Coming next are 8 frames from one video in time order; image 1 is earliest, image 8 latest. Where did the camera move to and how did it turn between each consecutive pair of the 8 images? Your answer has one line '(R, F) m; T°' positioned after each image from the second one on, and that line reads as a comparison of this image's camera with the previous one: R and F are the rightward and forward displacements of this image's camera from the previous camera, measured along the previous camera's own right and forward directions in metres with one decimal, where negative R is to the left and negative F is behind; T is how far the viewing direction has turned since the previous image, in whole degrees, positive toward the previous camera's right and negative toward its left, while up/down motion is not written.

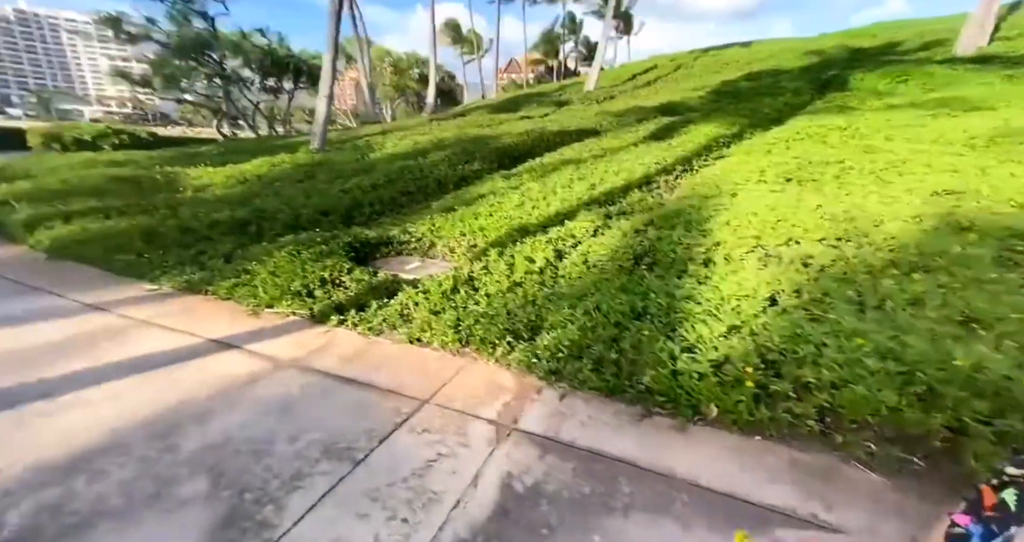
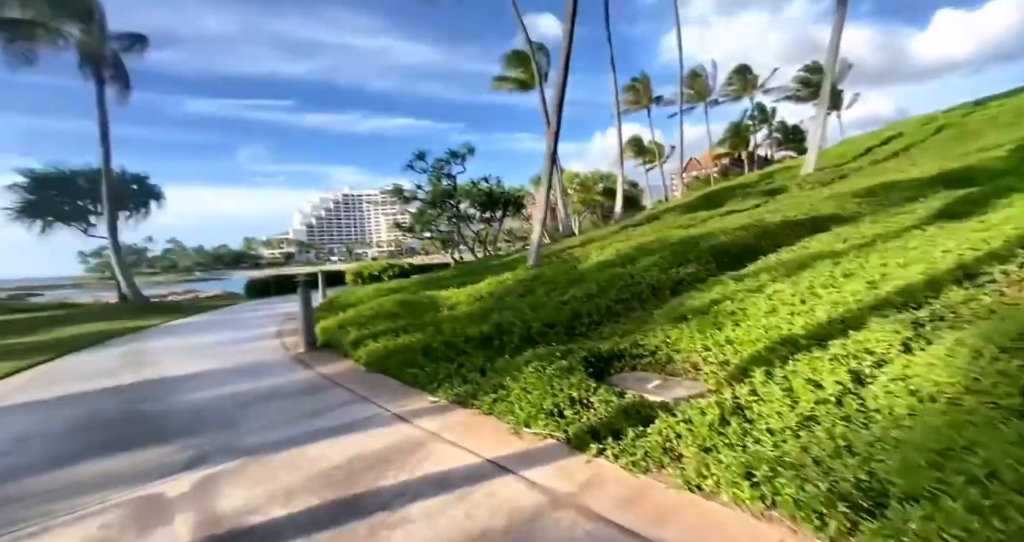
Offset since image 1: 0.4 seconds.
(-0.4, +0.1) m; -22°
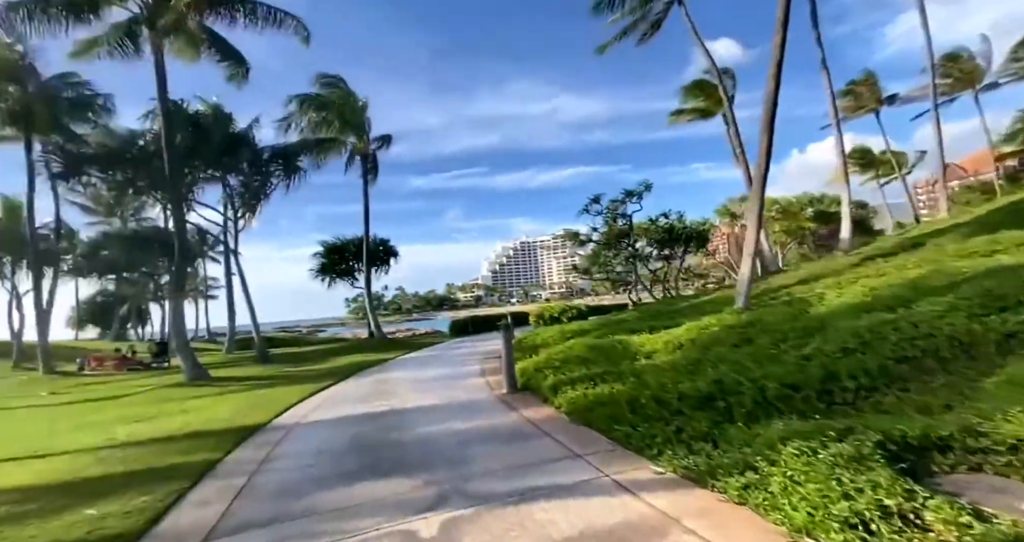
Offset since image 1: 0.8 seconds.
(-0.4, +0.4) m; -21°
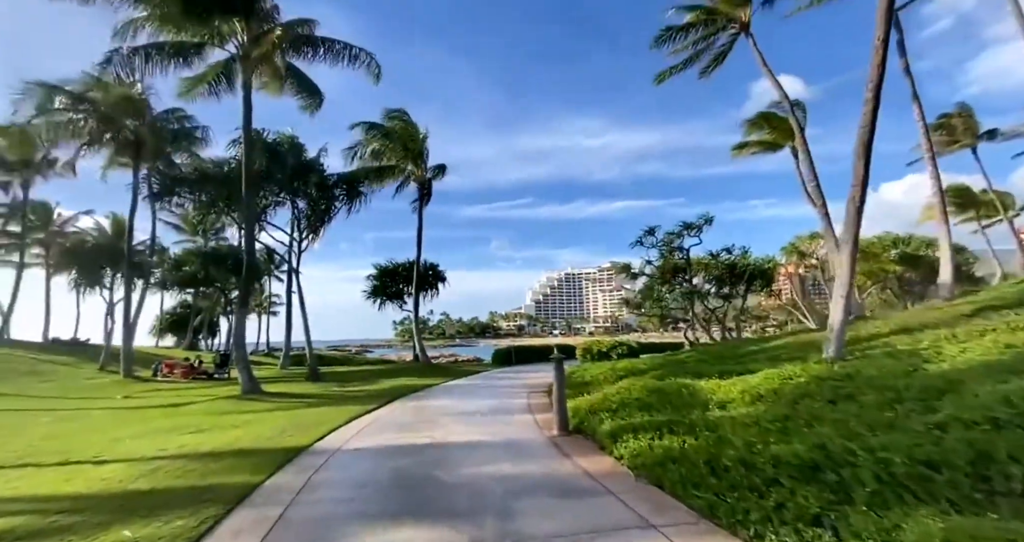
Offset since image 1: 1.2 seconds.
(-0.2, +0.5) m; -6°
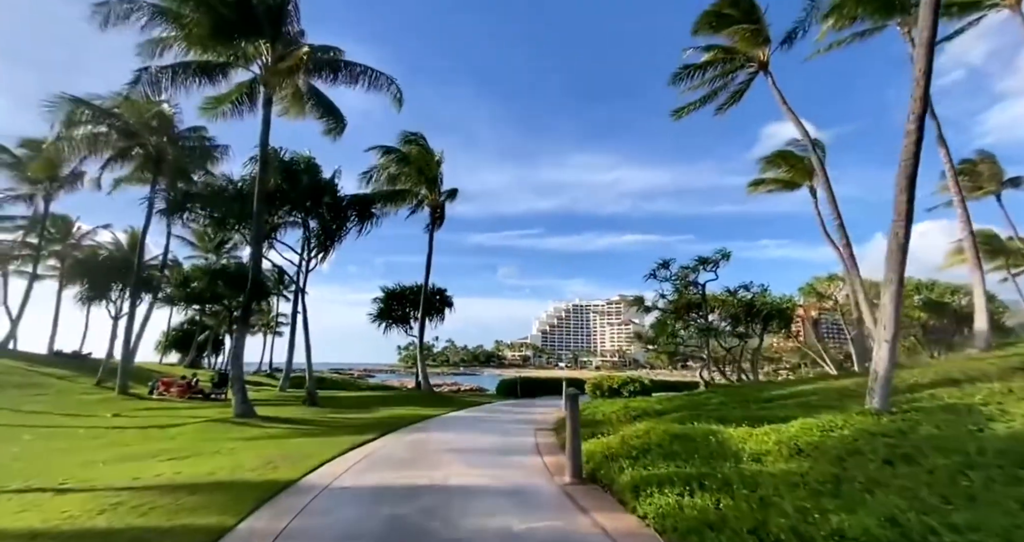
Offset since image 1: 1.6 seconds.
(-0.1, +0.5) m; -1°
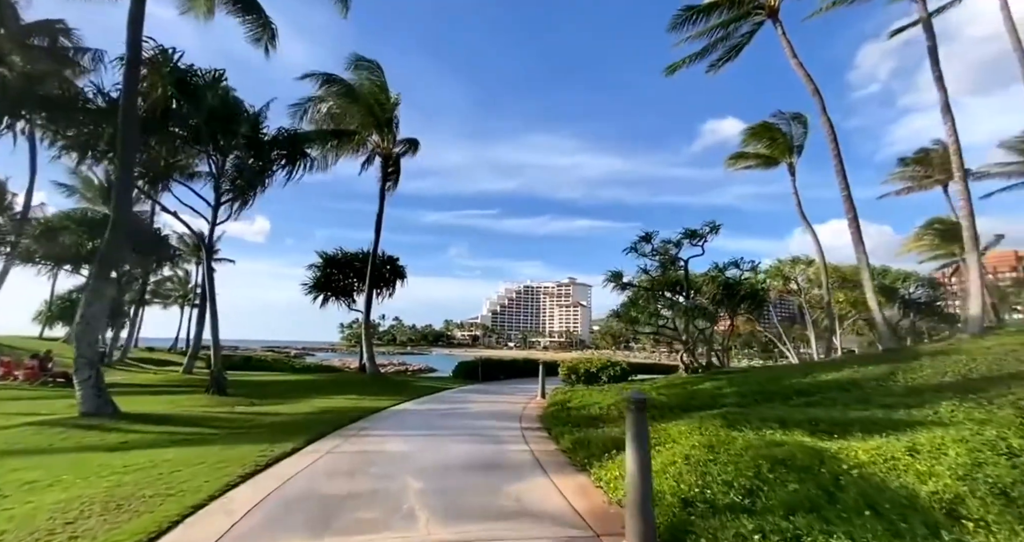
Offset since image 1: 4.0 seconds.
(-0.6, +2.7) m; +6°
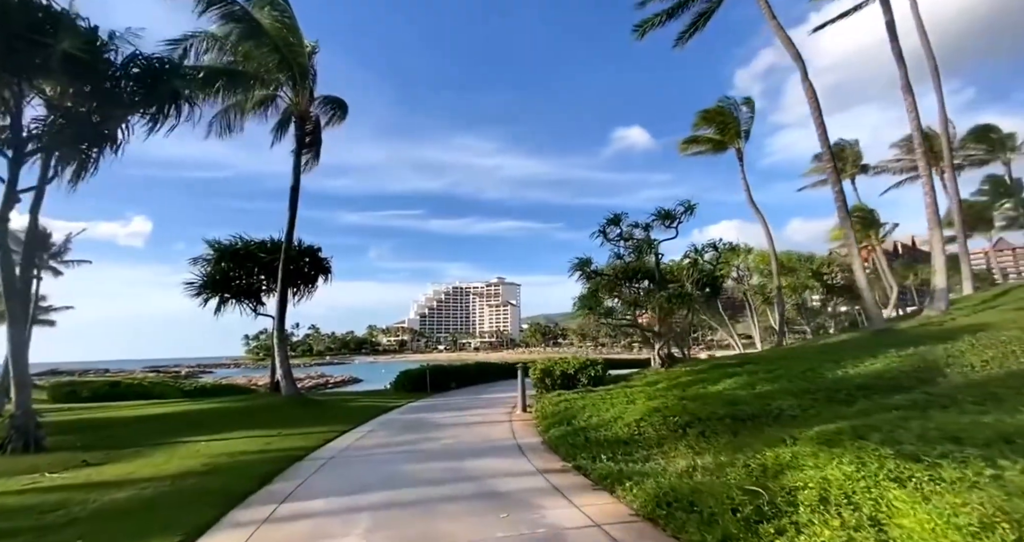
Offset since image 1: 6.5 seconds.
(-1.0, +2.9) m; +9°
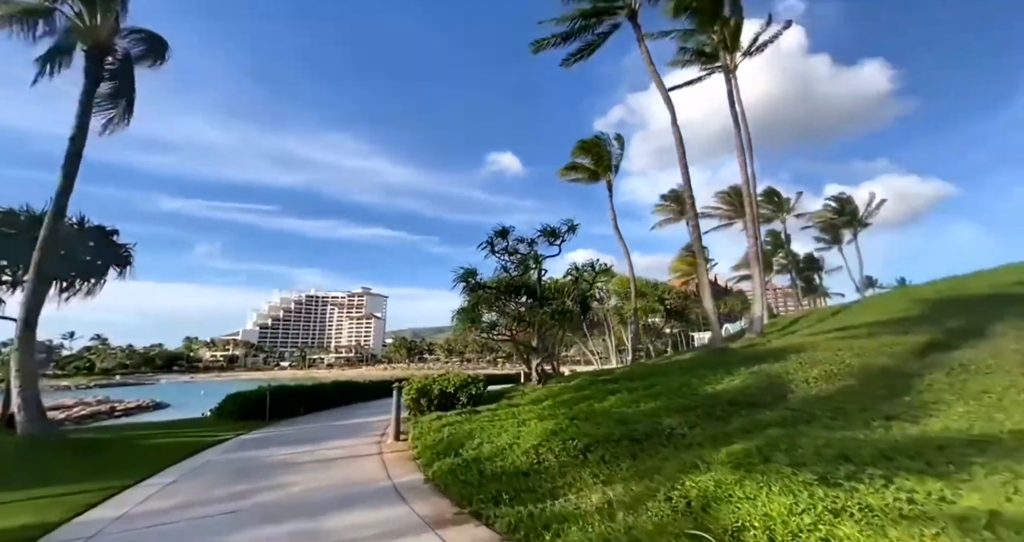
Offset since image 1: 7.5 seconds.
(-0.3, +0.9) m; +16°
